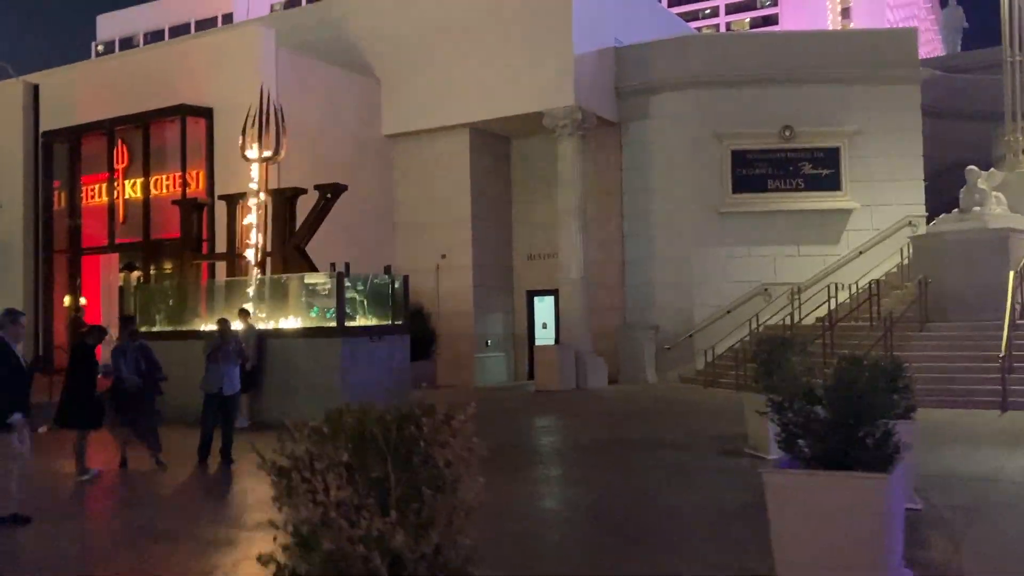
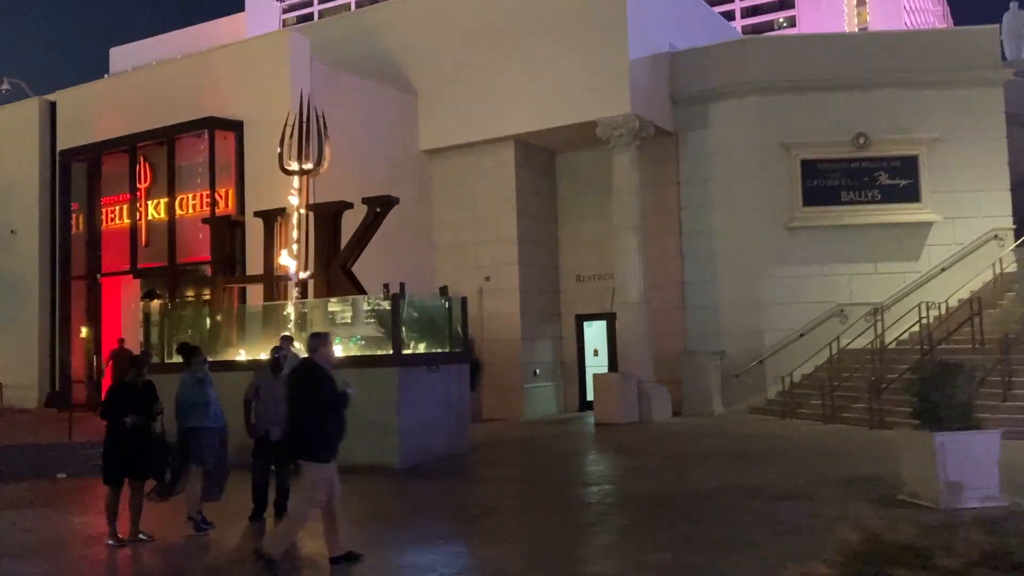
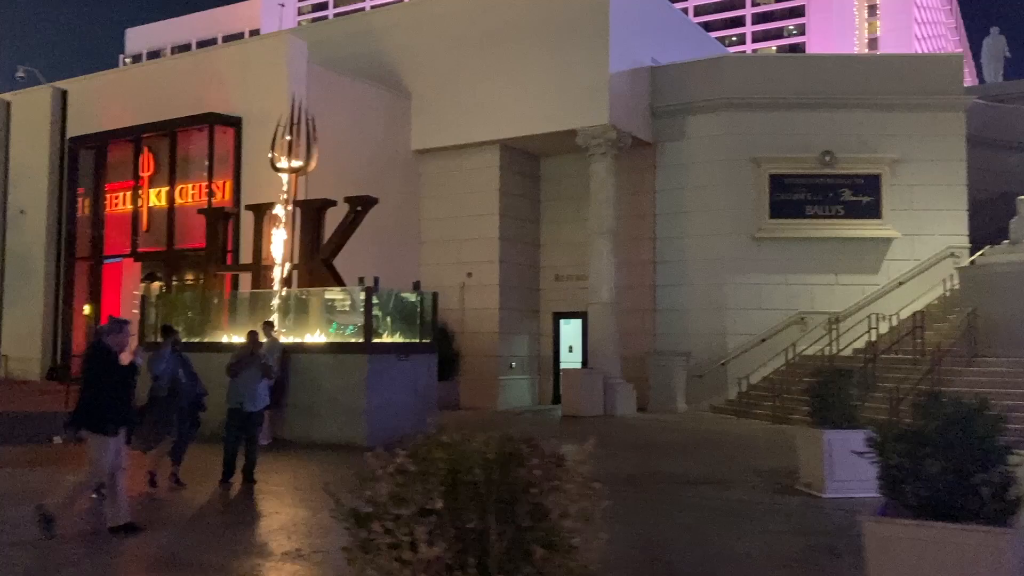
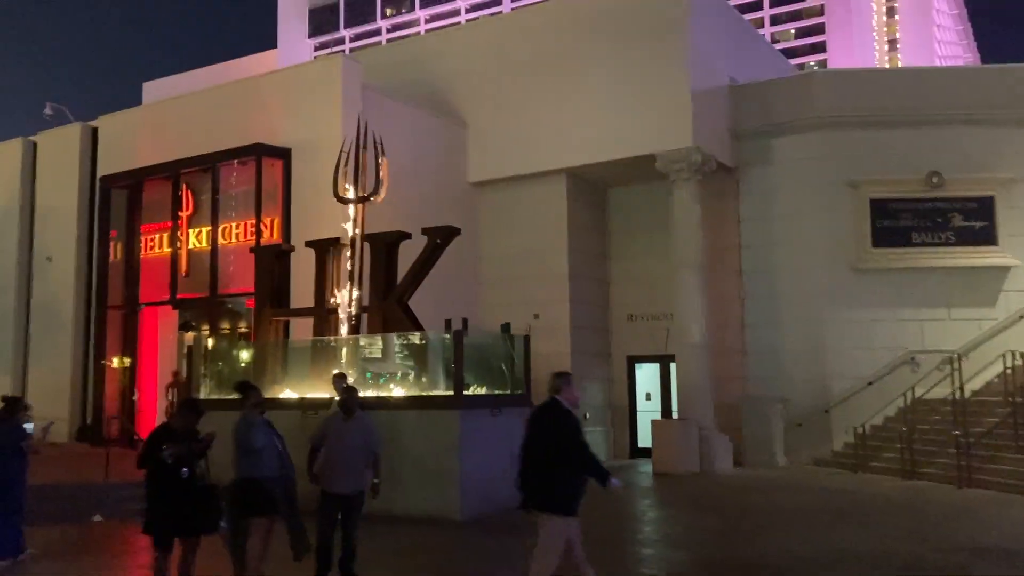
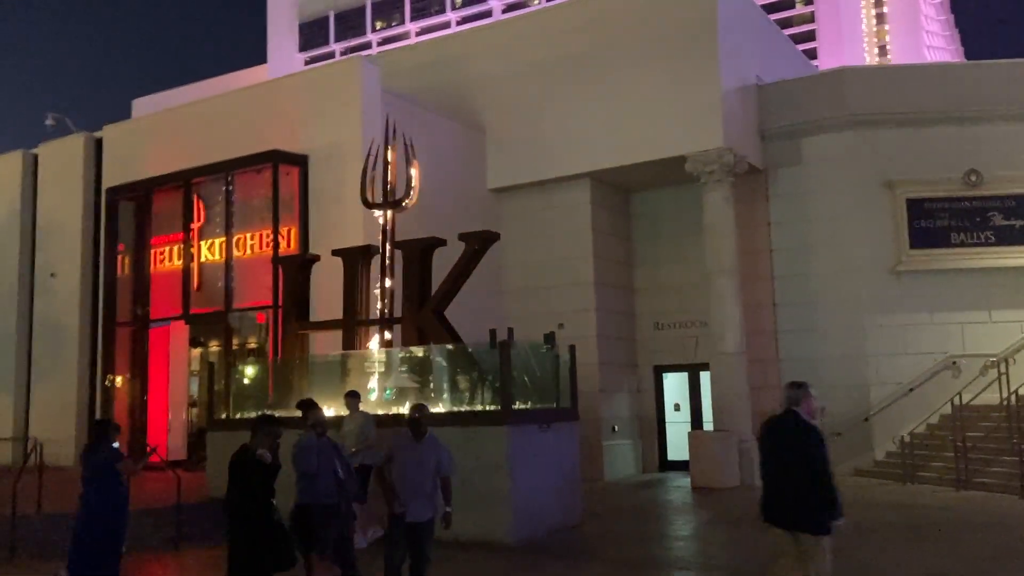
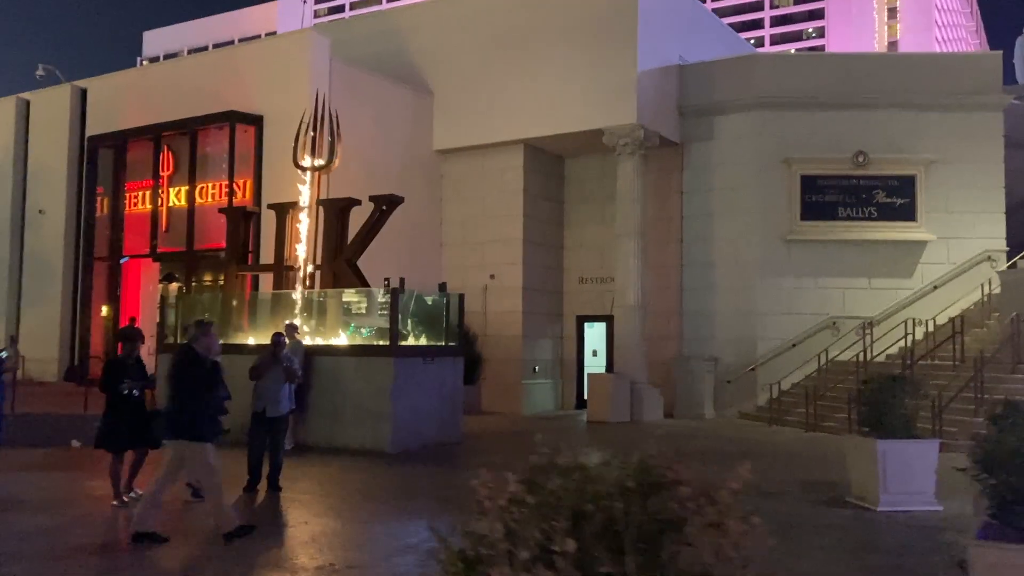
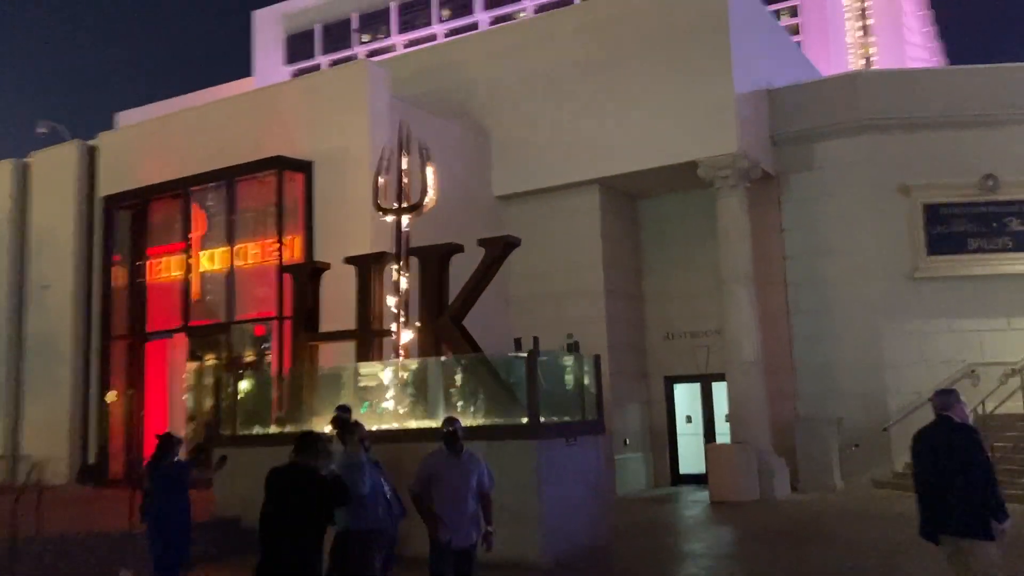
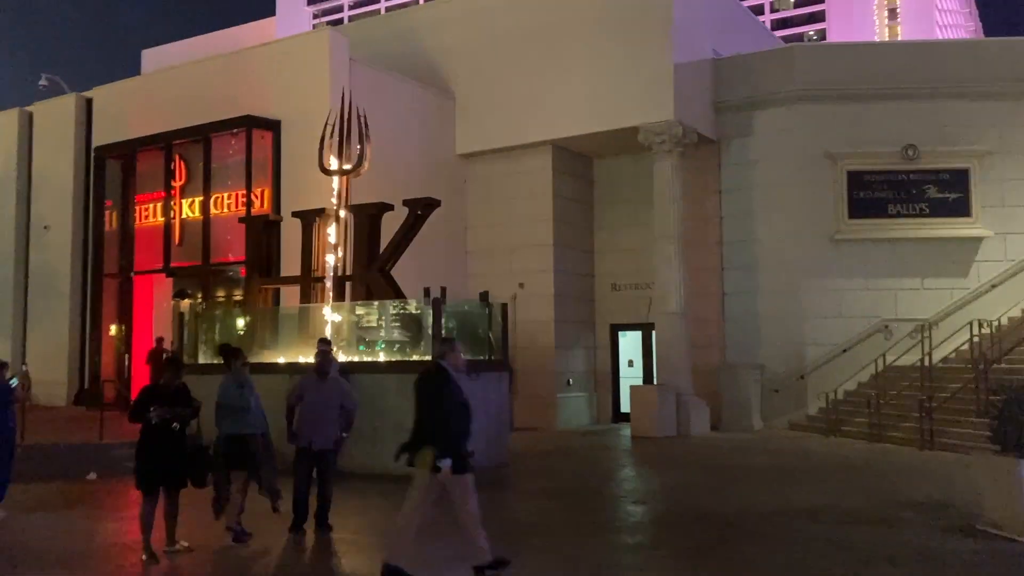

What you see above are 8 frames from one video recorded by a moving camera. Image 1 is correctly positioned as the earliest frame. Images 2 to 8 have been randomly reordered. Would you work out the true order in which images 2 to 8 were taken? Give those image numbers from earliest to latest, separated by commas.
3, 6, 2, 8, 4, 5, 7
